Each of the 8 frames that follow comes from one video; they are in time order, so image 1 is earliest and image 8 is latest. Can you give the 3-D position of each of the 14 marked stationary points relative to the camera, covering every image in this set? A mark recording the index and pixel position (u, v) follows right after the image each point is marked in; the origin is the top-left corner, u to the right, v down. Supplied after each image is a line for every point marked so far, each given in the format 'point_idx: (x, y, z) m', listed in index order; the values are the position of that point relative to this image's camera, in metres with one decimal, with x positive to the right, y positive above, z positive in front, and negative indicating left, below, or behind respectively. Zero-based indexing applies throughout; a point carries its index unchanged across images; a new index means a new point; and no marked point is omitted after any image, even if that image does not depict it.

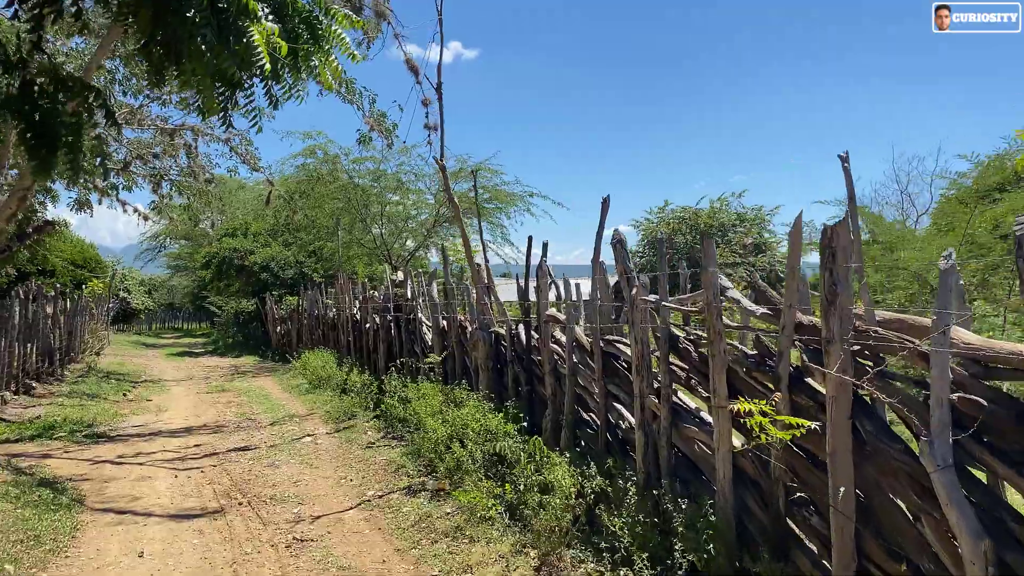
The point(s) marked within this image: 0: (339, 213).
0: (-3.9, +1.7, +18.6) m
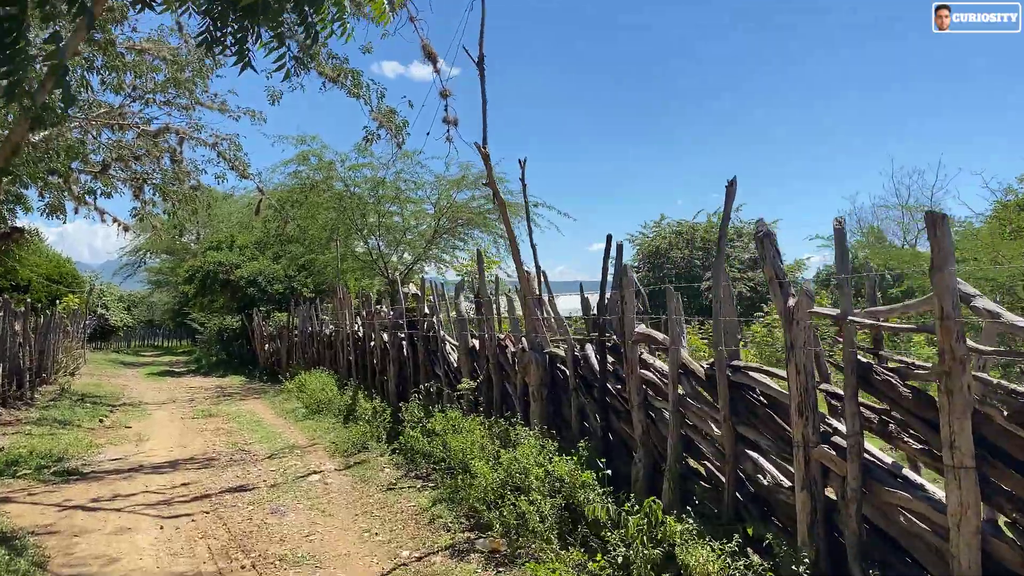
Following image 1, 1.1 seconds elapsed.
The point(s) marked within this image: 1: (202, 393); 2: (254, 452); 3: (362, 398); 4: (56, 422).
0: (-3.8, +1.3, +17.5) m
1: (-6.0, -2.0, +16.0) m
2: (-2.6, -1.7, +8.5) m
3: (-1.7, -1.3, +9.7) m
4: (-5.8, -1.7, +10.5) m
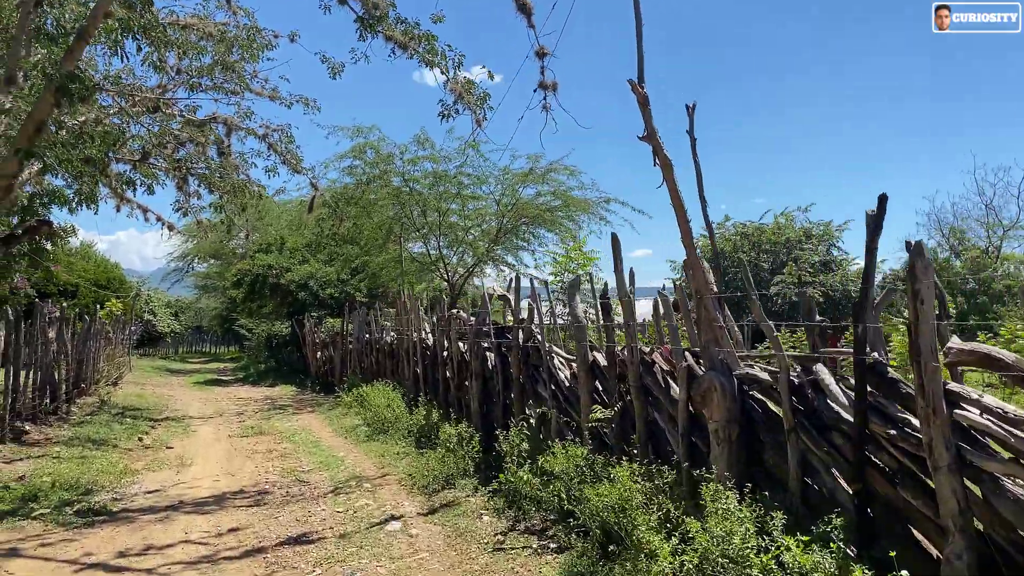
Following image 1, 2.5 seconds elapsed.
0: (-2.4, +1.3, +16.2) m
1: (-4.7, -2.1, +14.8) m
2: (-1.7, -1.7, +7.1) m
3: (-0.7, -1.3, +8.3) m
4: (-4.7, -1.7, +9.3) m
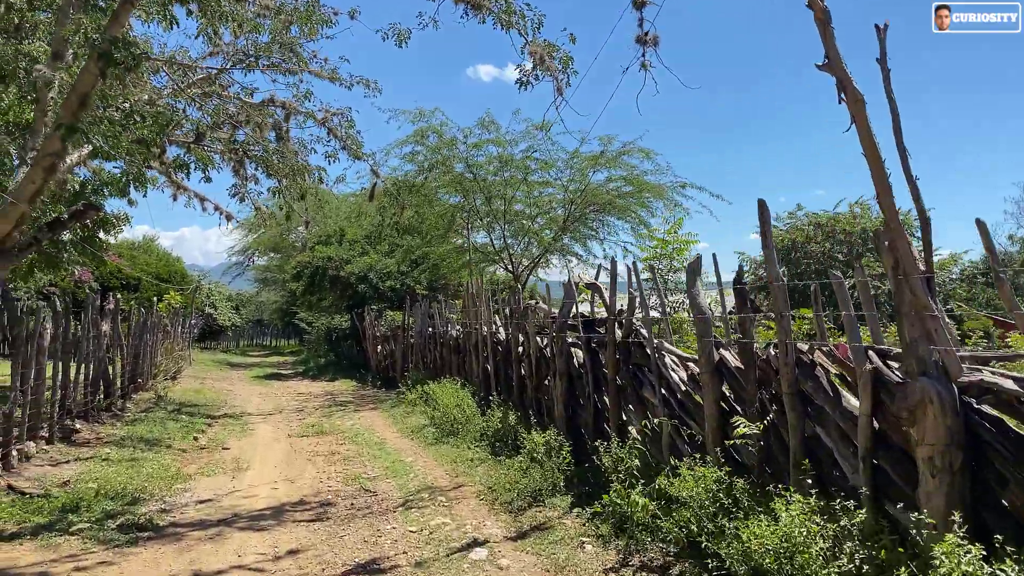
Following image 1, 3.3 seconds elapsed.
0: (-1.1, +1.4, +15.4) m
1: (-3.4, -1.9, +14.2) m
2: (-1.0, -1.6, +6.3) m
3: (+0.1, -1.2, +7.4) m
4: (-3.9, -1.6, +8.7) m
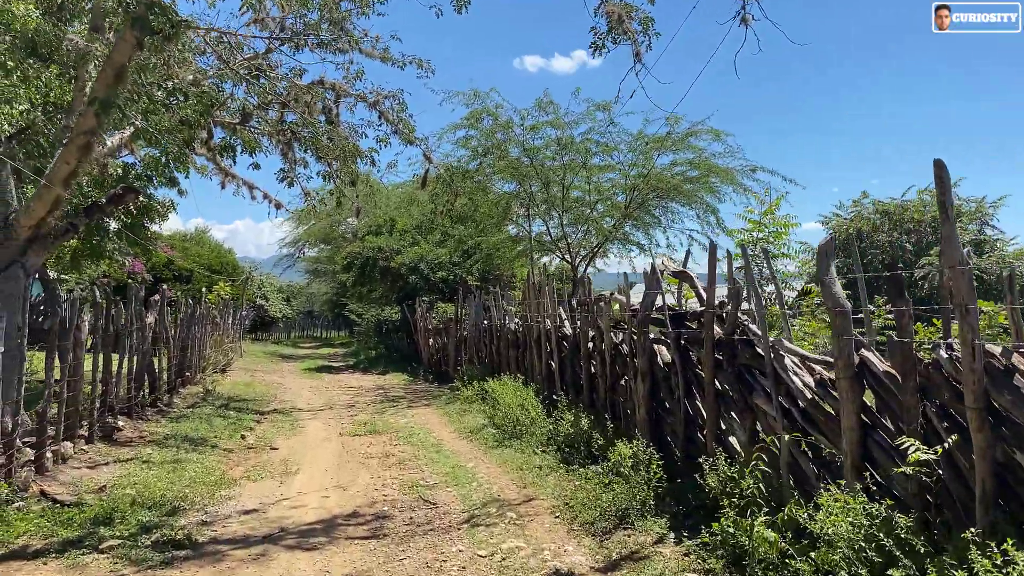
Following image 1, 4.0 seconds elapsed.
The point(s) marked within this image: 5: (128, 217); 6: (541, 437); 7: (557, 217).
0: (-0.1, +1.6, +14.7) m
1: (-2.5, -1.8, +13.7) m
2: (-0.5, -1.5, +5.7) m
3: (+0.6, -1.1, +6.7) m
4: (-3.2, -1.5, +8.2) m
5: (-4.4, +0.8, +9.6) m
6: (+0.3, -1.3, +7.2) m
7: (+0.8, +1.3, +15.0) m
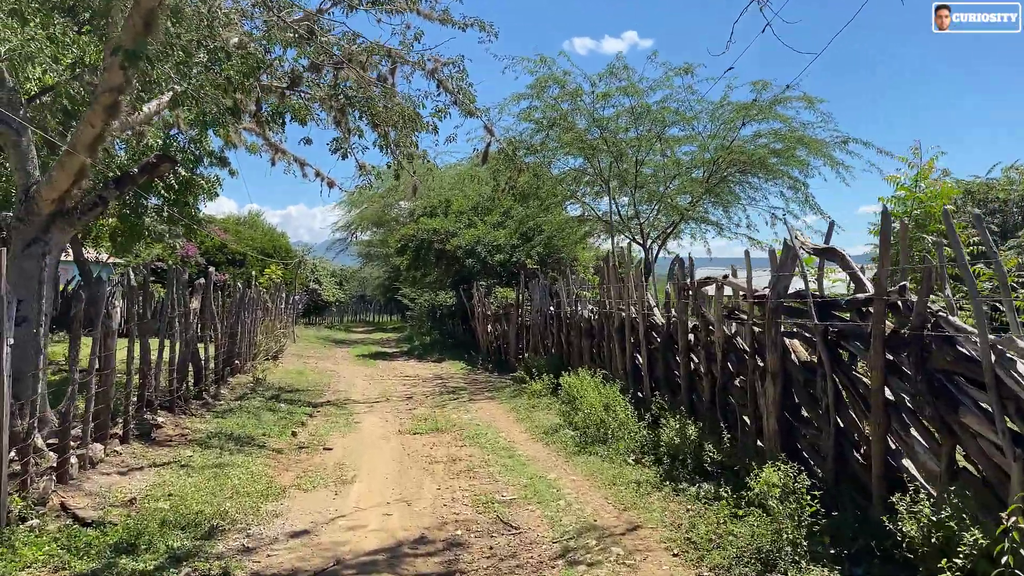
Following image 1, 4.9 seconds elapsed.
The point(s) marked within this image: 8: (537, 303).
0: (+1.0, +1.9, +13.7) m
1: (-1.4, -1.5, +12.8) m
2: (+0.1, -1.4, +4.7) m
3: (+1.3, -1.0, +5.6) m
4: (-2.5, -1.4, +7.4) m
5: (-3.6, +1.0, +8.8) m
6: (+0.9, -1.1, +6.2) m
7: (+1.9, +1.6, +13.9) m
8: (+0.4, -0.2, +13.0) m
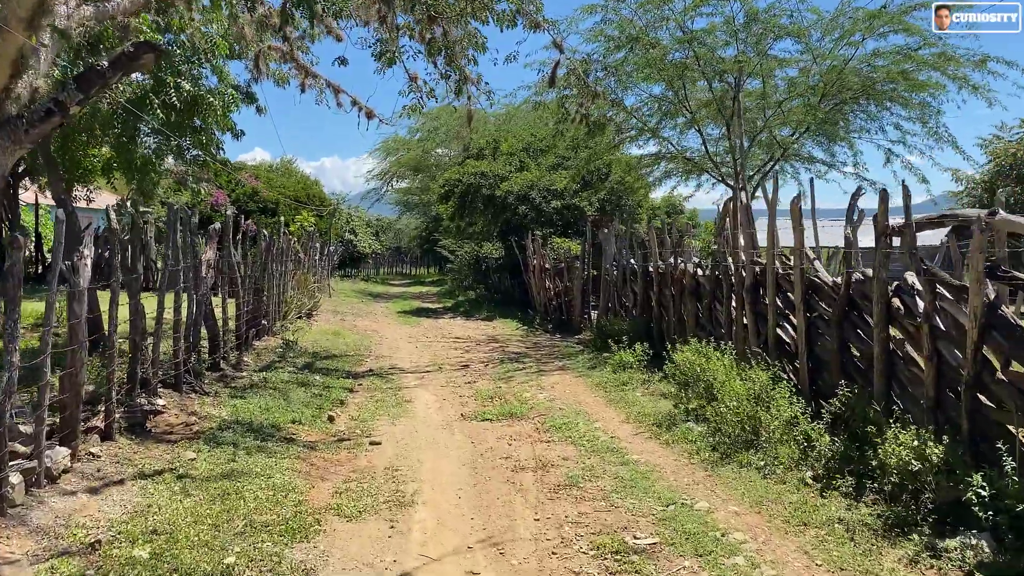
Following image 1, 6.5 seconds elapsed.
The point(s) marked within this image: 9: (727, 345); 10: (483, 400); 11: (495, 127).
0: (+2.0, +2.6, +11.6) m
1: (-0.5, -0.8, +11.0) m
2: (+0.7, -1.2, +2.9) m
3: (+1.9, -0.7, +3.7) m
4: (-1.8, -1.0, +5.7) m
5: (-2.9, +1.5, +7.0) m
6: (+1.6, -0.9, +4.3) m
7: (+2.9, +2.3, +11.8) m
8: (+1.3, +0.4, +11.1) m
9: (+1.7, -0.4, +6.6) m
10: (-0.2, -1.0, +7.4) m
11: (-0.4, +3.8, +18.9) m
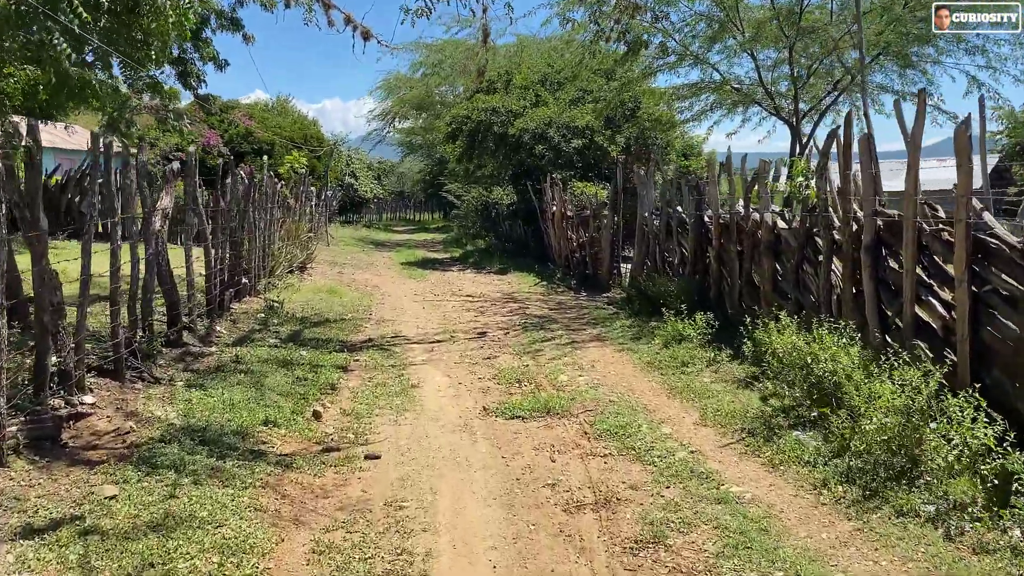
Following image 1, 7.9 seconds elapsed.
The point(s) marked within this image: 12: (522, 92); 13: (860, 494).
0: (+2.2, +3.1, +9.9) m
1: (-0.3, -0.3, +9.5) m
2: (+0.9, -1.2, +1.4) m
3: (+2.1, -0.7, +2.3) m
4: (-1.6, -0.8, +4.2) m
5: (-2.6, +1.8, +5.4) m
6: (+1.8, -0.8, +2.8) m
7: (+3.2, +2.9, +10.1) m
8: (+1.6, +1.0, +9.5) m
9: (+1.9, -0.2, +5.1) m
10: (0.0, -0.7, +5.9) m
11: (-0.1, +4.8, +17.1) m
12: (+0.2, +3.7, +15.5) m
13: (+1.5, -0.8, +3.4) m
